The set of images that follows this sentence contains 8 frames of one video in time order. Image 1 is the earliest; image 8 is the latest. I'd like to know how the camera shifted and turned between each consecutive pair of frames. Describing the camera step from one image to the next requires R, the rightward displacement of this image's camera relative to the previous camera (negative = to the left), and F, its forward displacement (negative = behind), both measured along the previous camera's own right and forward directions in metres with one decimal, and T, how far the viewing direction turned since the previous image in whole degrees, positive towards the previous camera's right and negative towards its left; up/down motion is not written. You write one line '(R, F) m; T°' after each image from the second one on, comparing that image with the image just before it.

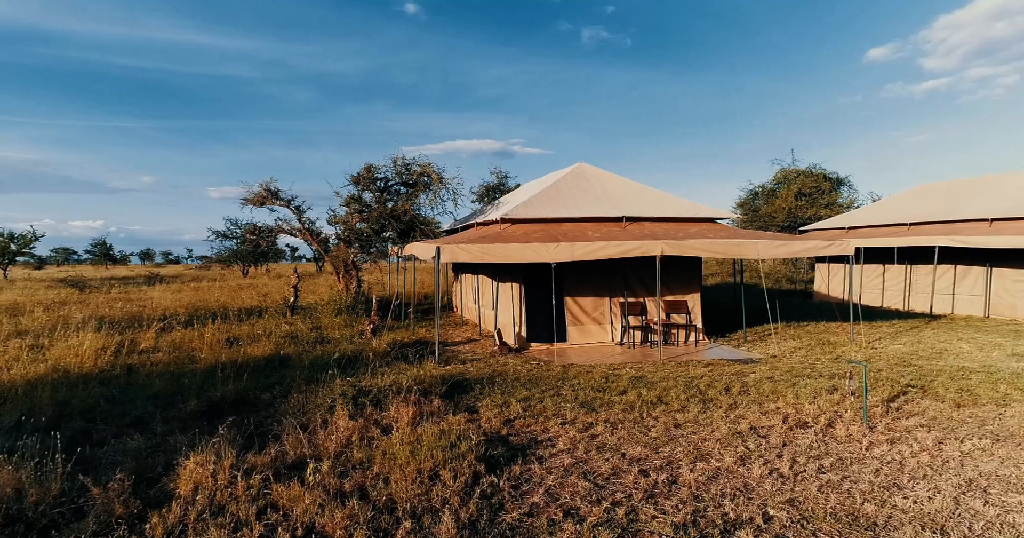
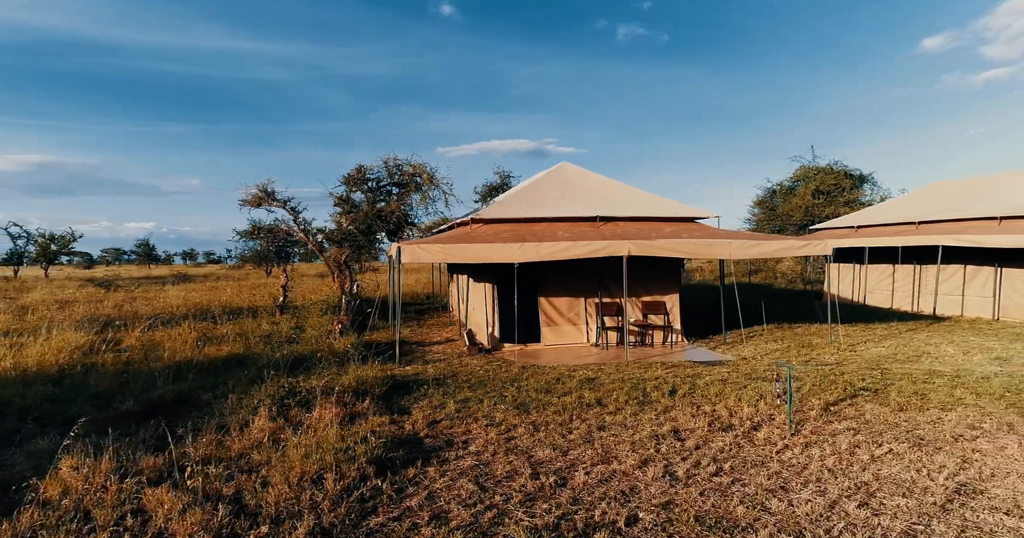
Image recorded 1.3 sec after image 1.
(+0.8, 0.0) m; -2°
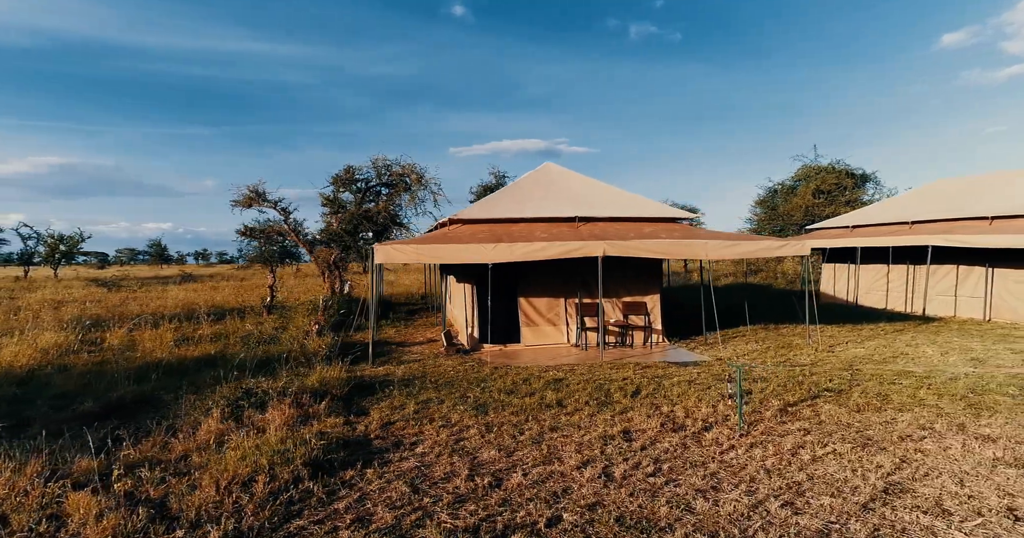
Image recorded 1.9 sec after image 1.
(+0.4, 0.0) m; 0°
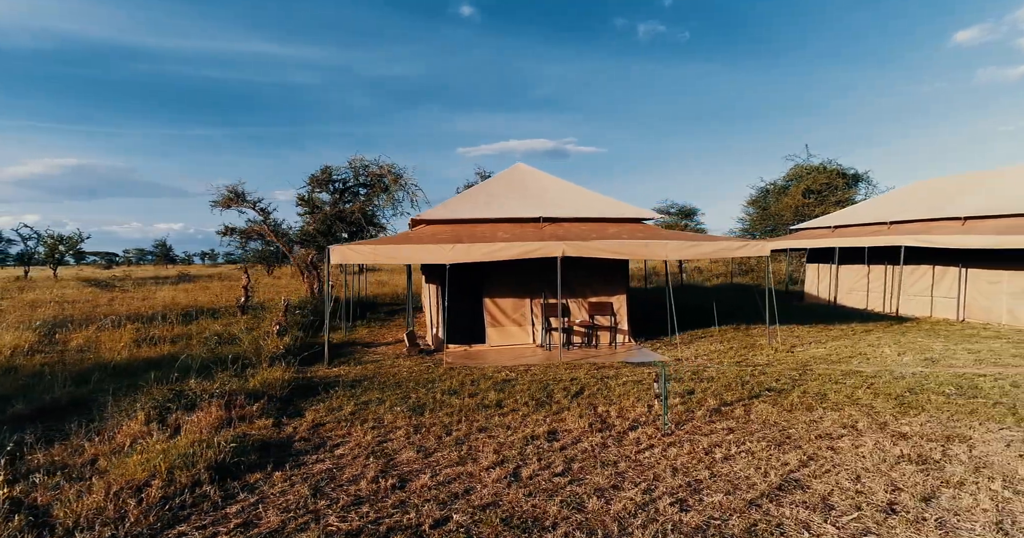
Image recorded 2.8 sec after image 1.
(+0.6, 0.0) m; +1°
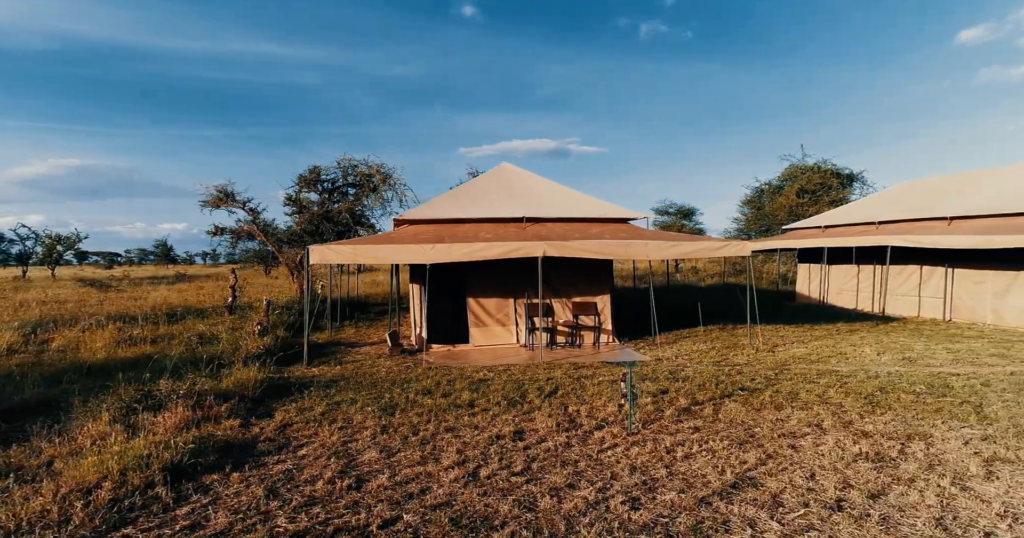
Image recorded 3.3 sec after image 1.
(+0.3, 0.0) m; 0°
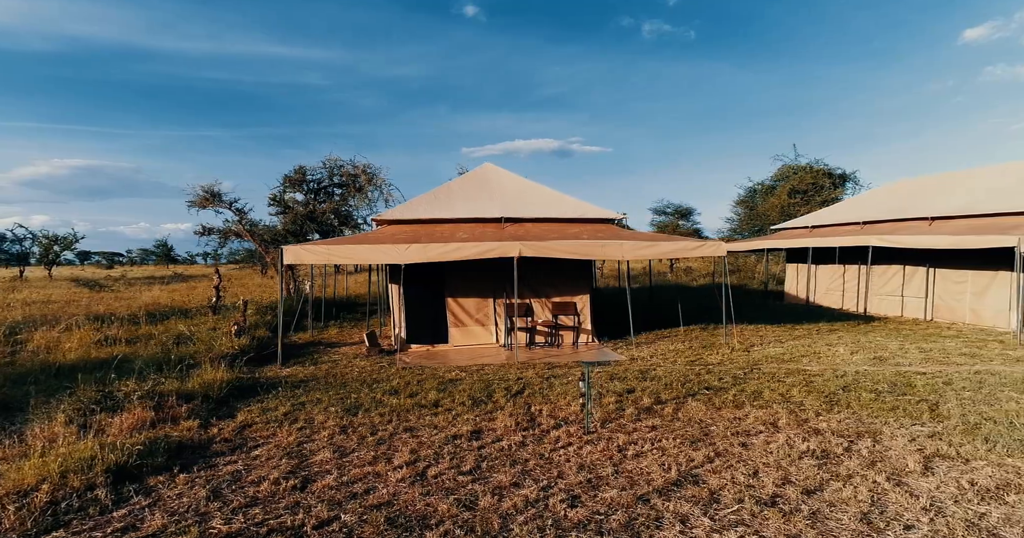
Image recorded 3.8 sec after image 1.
(+0.3, 0.0) m; 0°
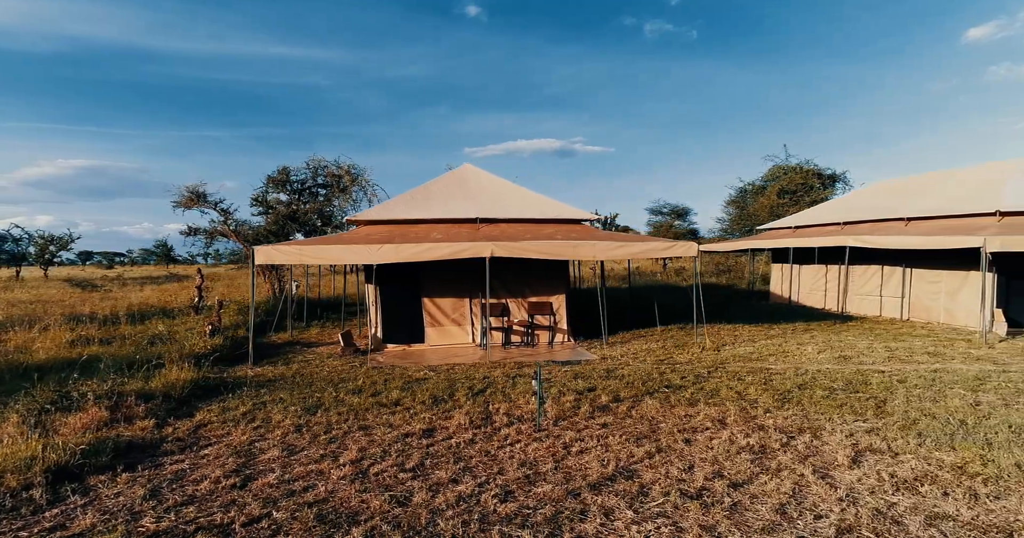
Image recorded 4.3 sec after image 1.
(+0.4, -0.1) m; +1°
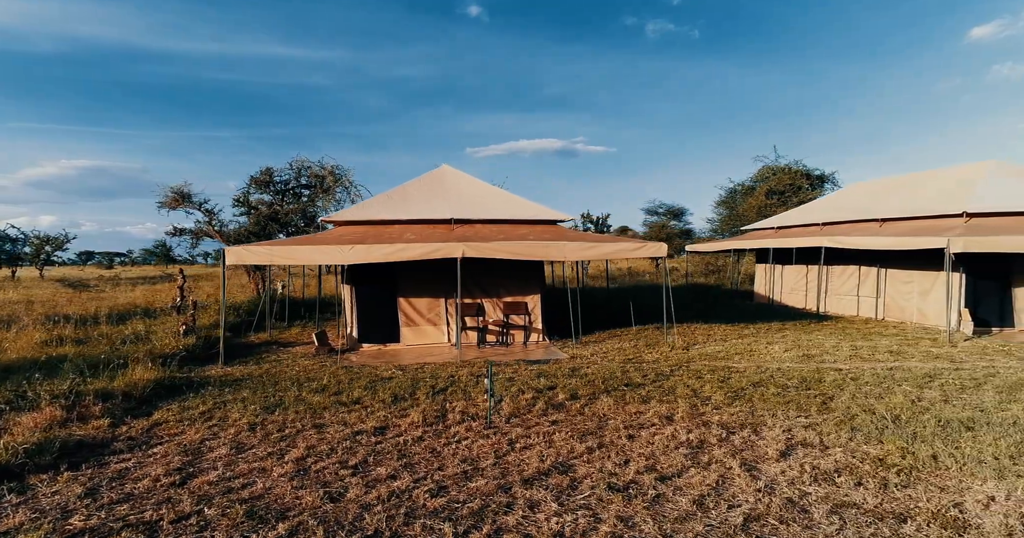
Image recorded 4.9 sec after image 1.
(+0.4, -0.1) m; +1°
